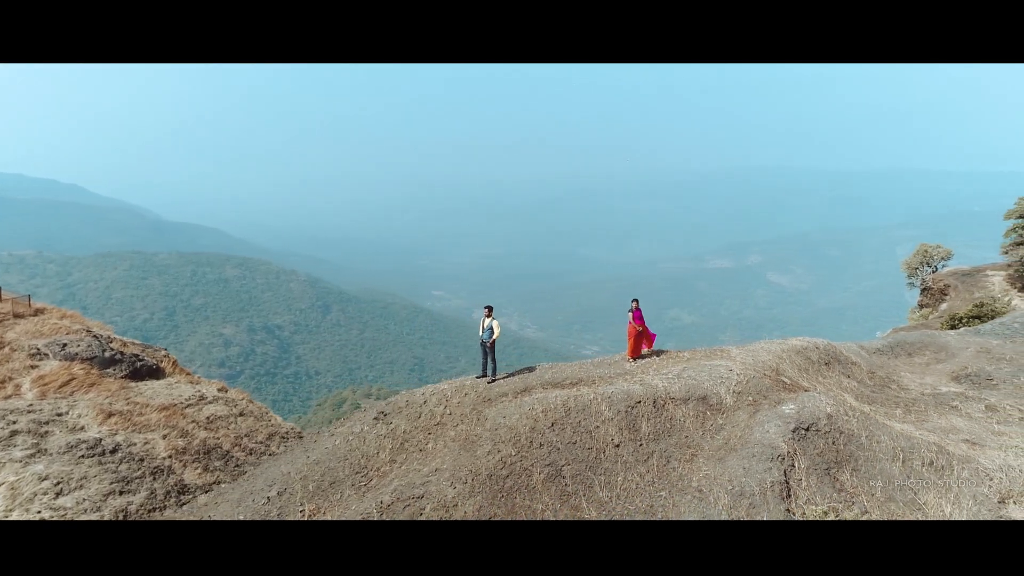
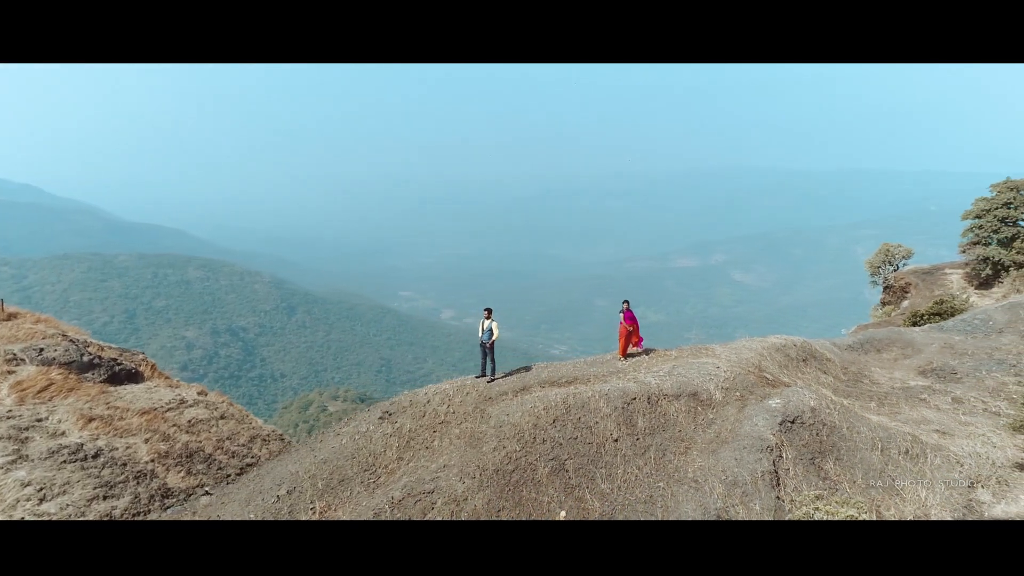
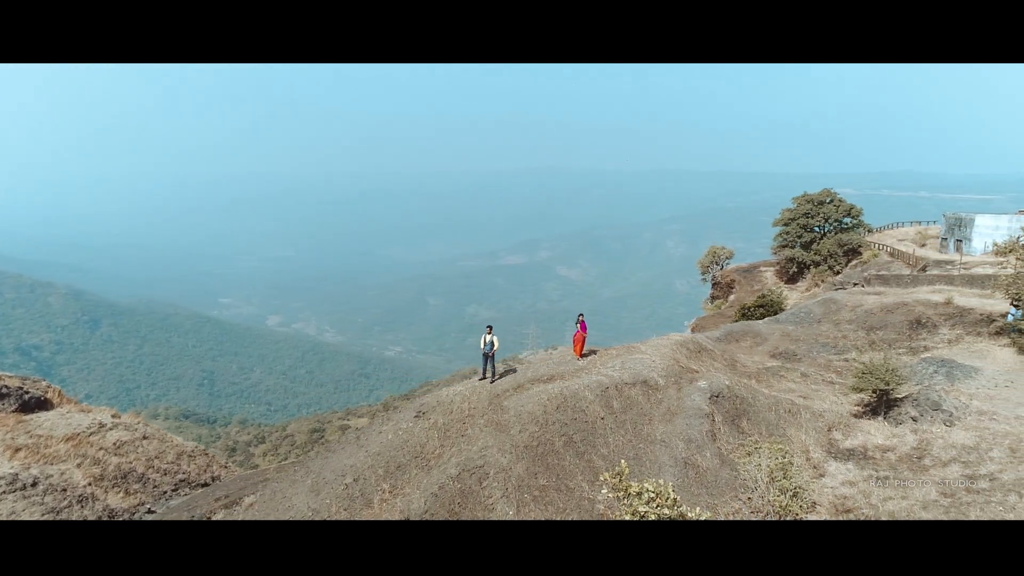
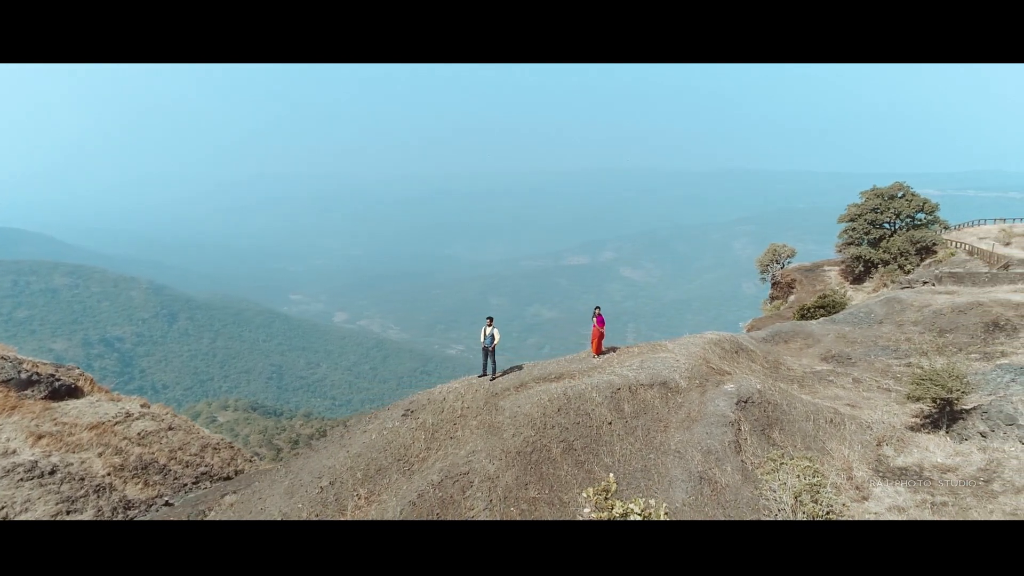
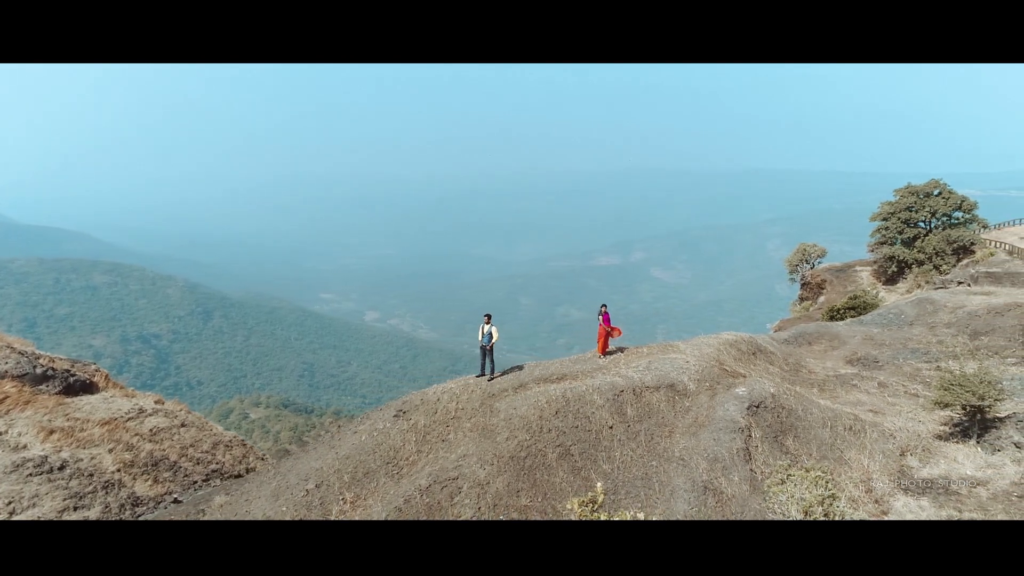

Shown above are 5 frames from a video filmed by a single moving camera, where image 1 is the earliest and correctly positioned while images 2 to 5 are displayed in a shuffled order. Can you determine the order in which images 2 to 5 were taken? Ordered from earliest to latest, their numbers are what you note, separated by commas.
2, 5, 4, 3
